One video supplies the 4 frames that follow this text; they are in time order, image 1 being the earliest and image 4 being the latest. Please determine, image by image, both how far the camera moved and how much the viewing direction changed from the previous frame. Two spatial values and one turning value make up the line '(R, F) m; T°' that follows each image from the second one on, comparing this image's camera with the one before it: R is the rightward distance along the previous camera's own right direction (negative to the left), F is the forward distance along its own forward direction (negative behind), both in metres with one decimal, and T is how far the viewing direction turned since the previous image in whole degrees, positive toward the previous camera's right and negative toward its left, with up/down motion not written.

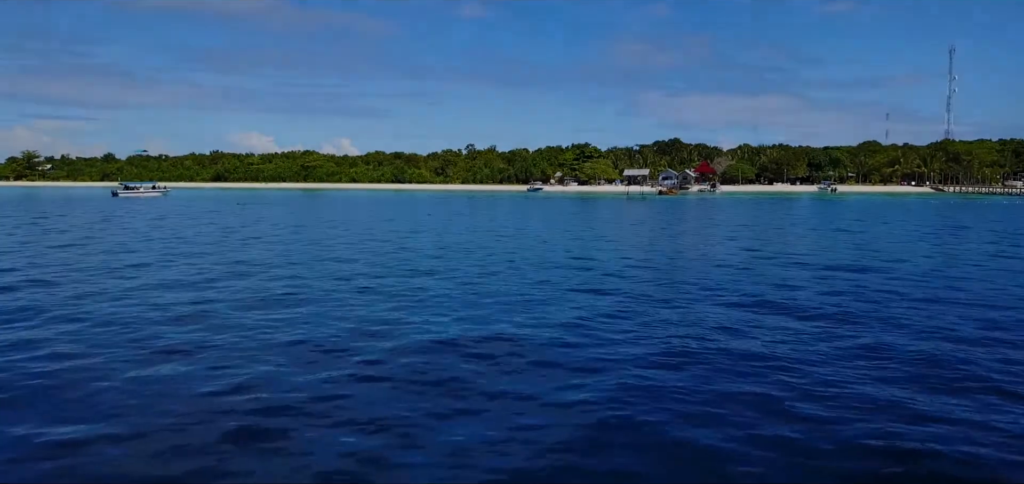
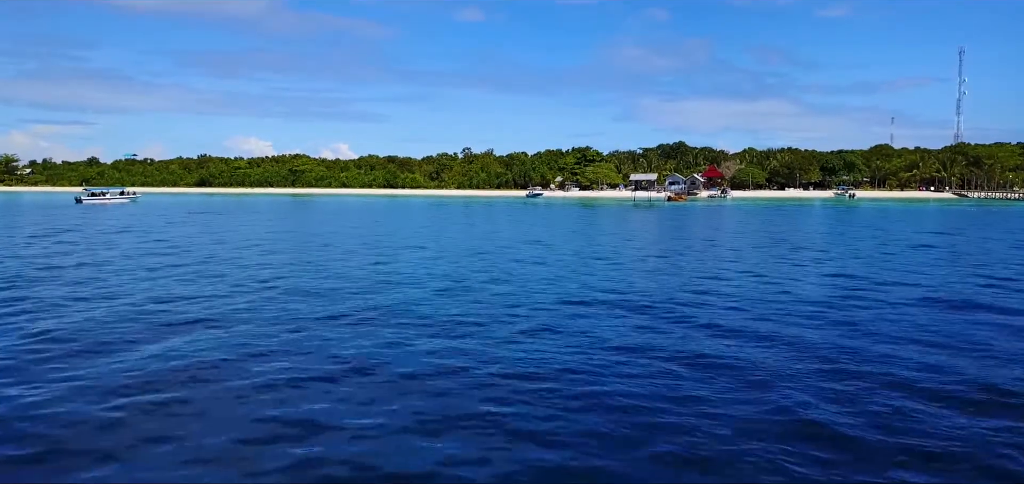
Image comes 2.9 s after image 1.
(0.0, +2.5) m; 0°
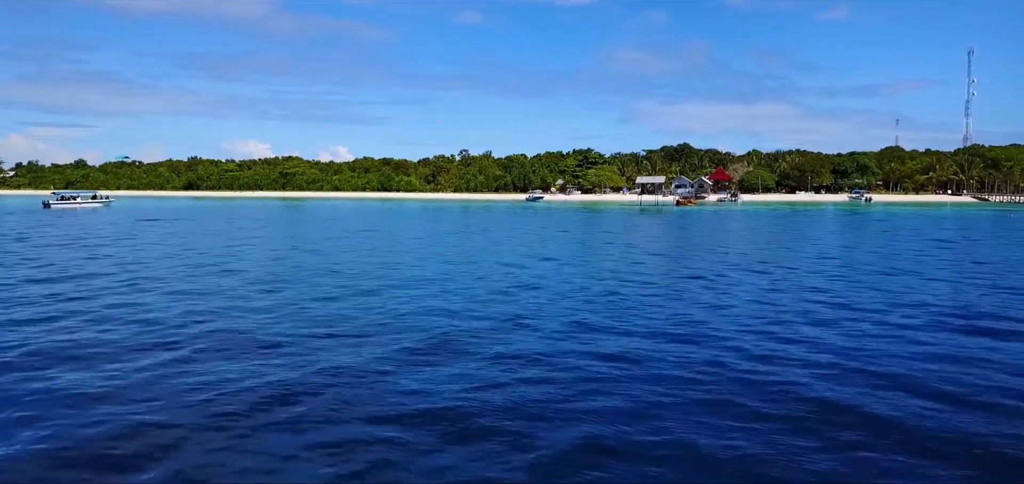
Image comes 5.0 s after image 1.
(0.0, +1.9) m; 0°
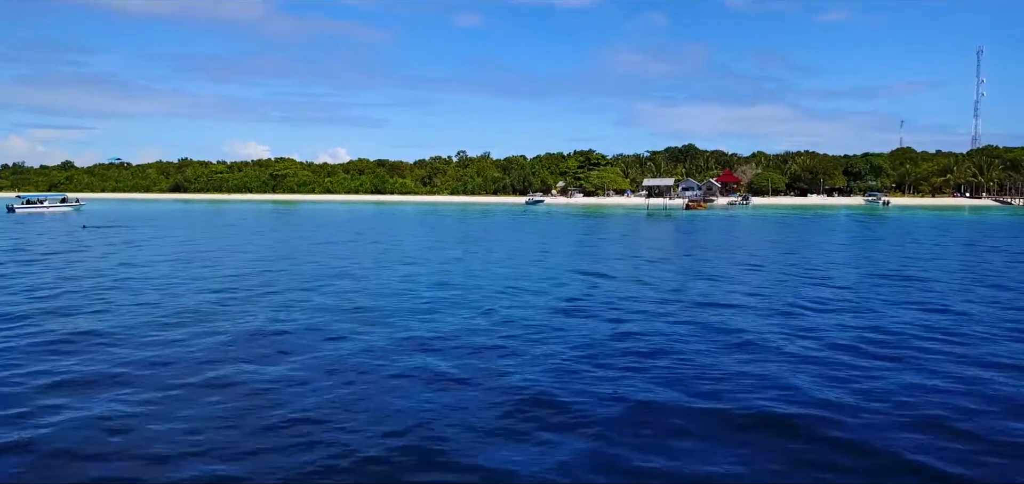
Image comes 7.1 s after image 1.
(0.0, +1.9) m; 0°
